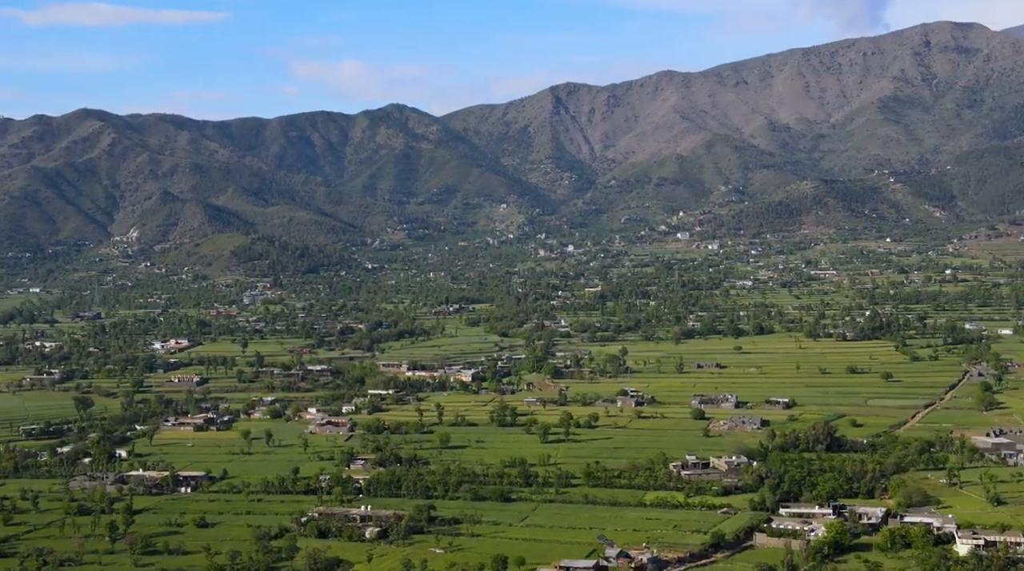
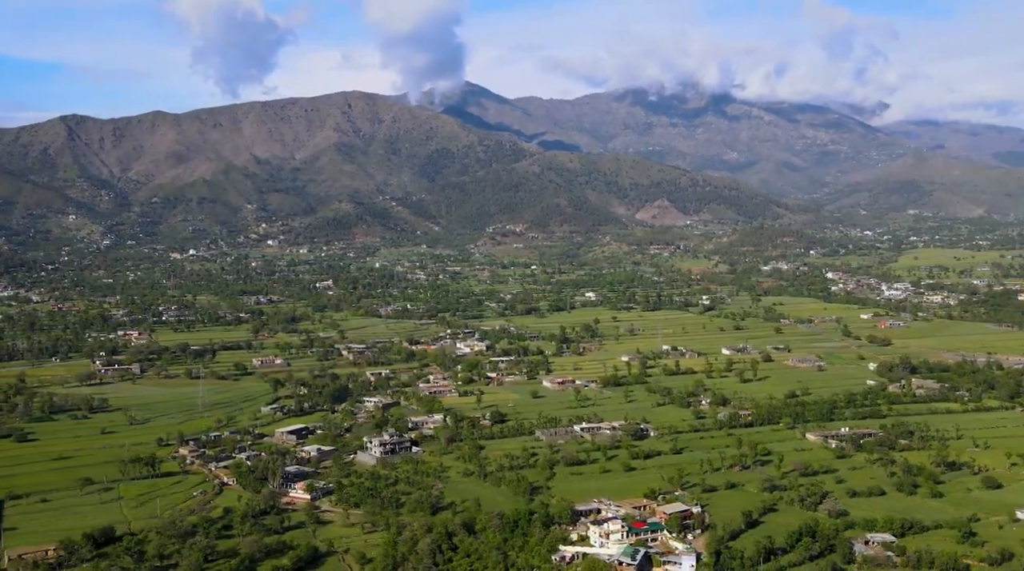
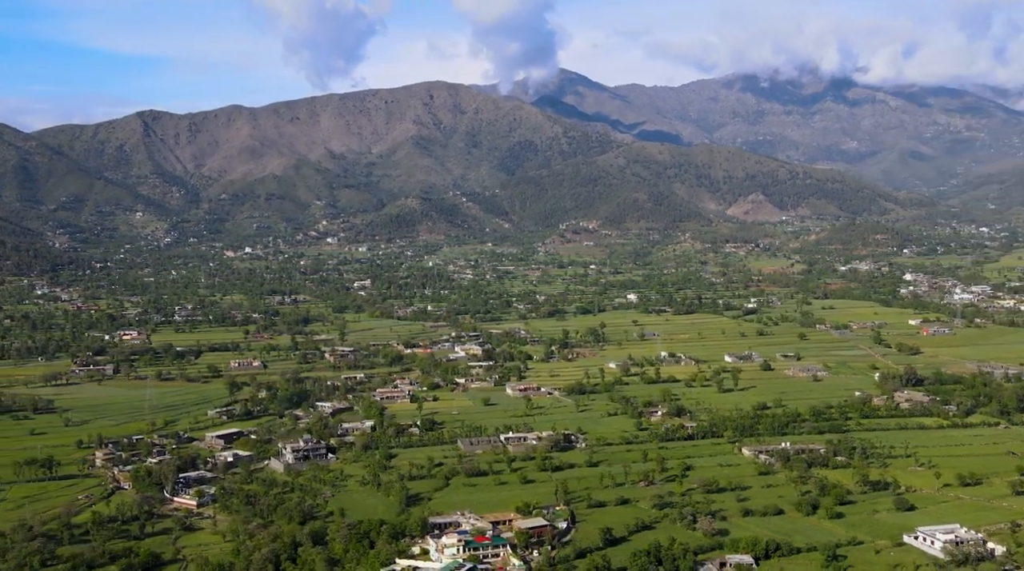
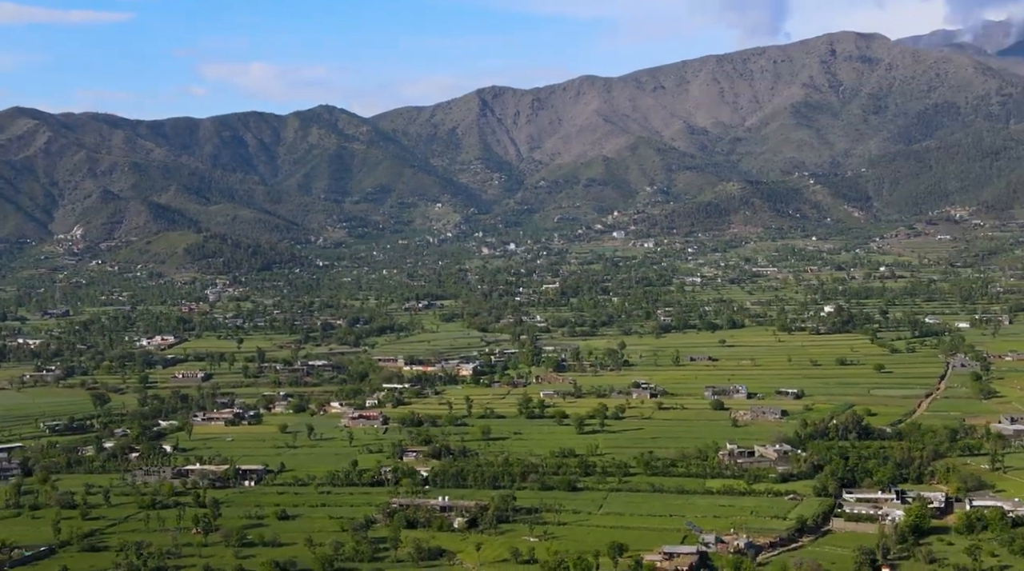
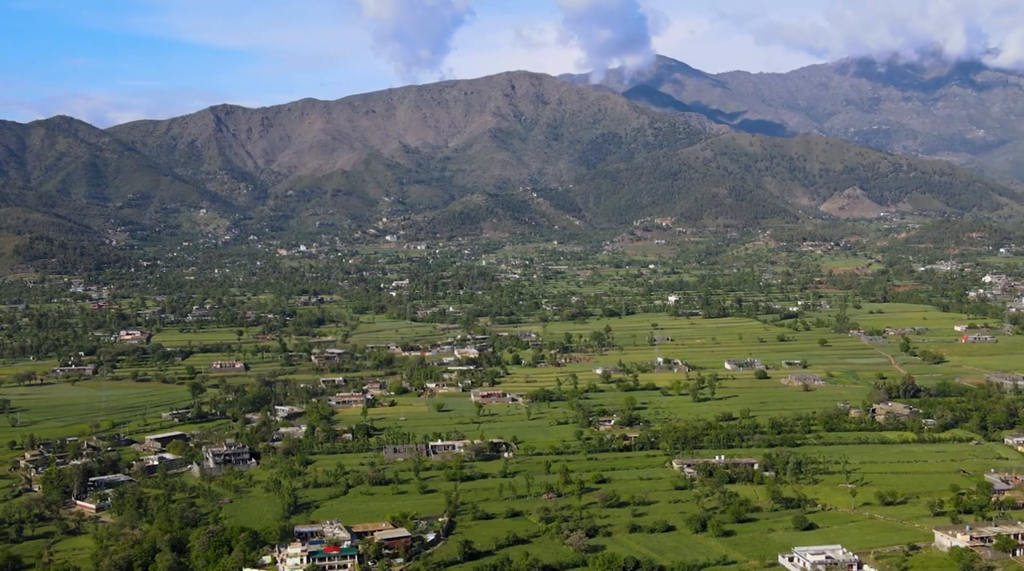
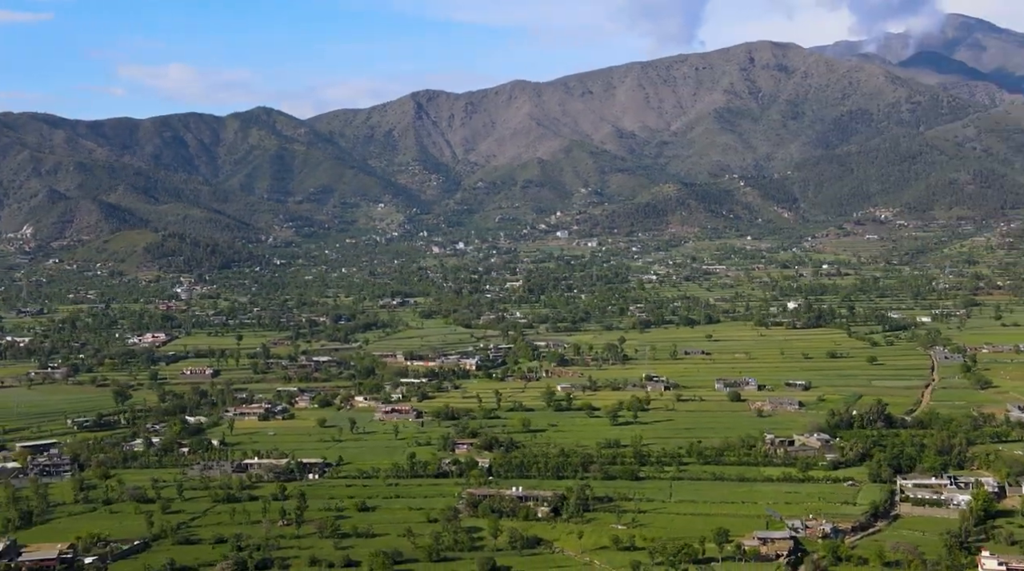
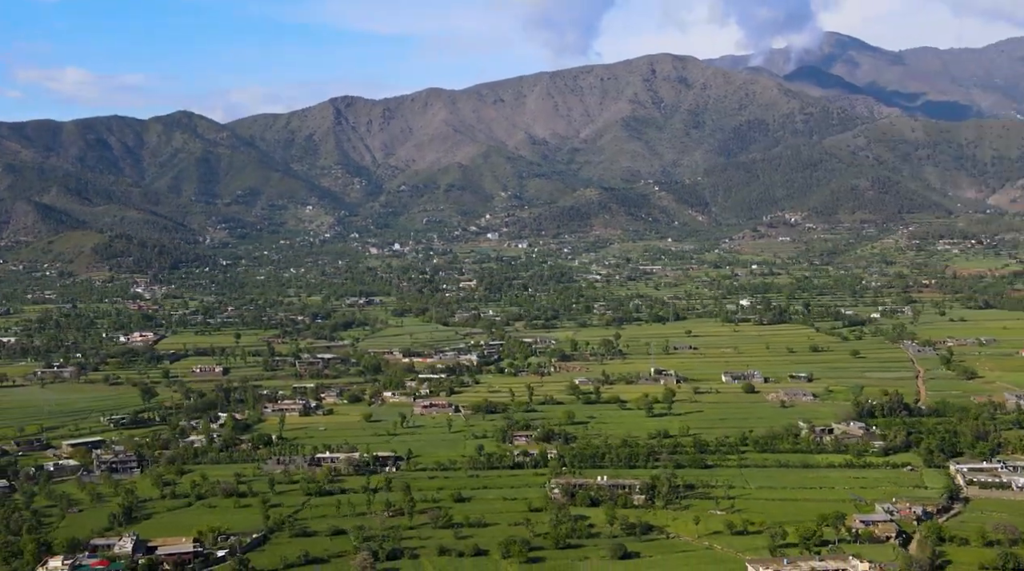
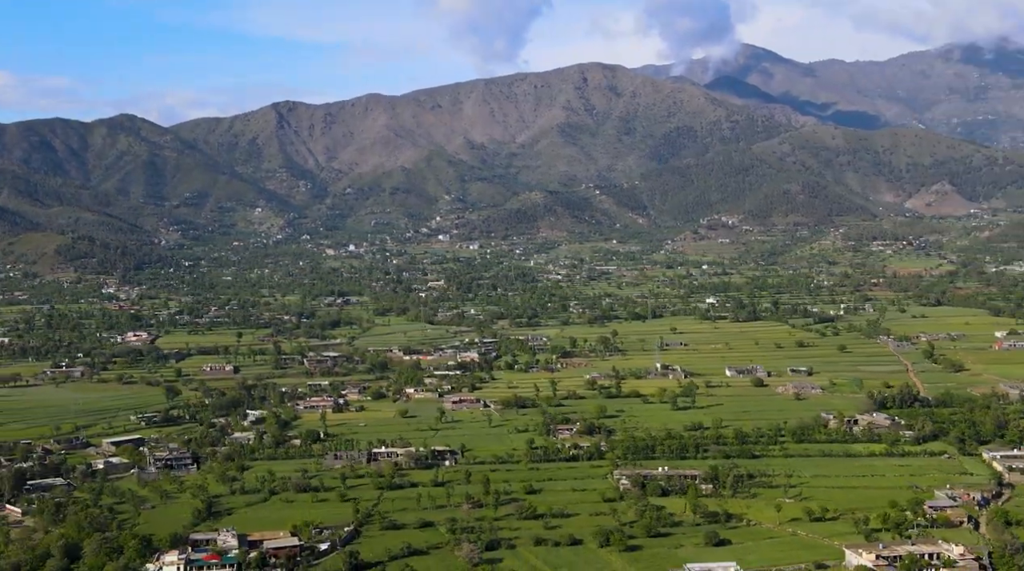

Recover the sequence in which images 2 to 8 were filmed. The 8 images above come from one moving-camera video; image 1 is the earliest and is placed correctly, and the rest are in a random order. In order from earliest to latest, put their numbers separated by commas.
4, 6, 7, 8, 5, 3, 2
